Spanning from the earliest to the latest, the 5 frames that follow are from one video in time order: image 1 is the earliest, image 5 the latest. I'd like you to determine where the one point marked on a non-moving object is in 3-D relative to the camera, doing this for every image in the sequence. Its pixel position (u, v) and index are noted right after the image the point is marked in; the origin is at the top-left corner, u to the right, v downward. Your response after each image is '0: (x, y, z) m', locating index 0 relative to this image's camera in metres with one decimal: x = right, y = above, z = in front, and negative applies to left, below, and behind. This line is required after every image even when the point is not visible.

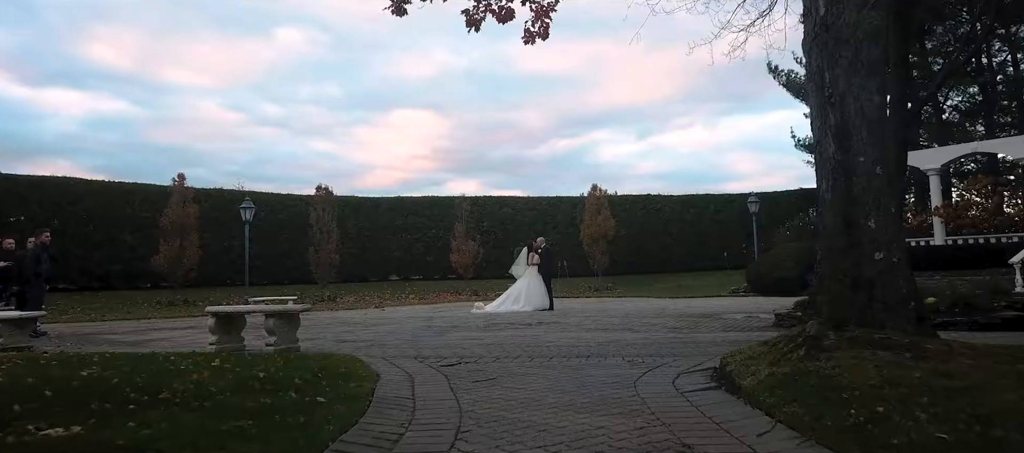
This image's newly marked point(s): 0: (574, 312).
0: (+1.2, -1.6, +12.5) m
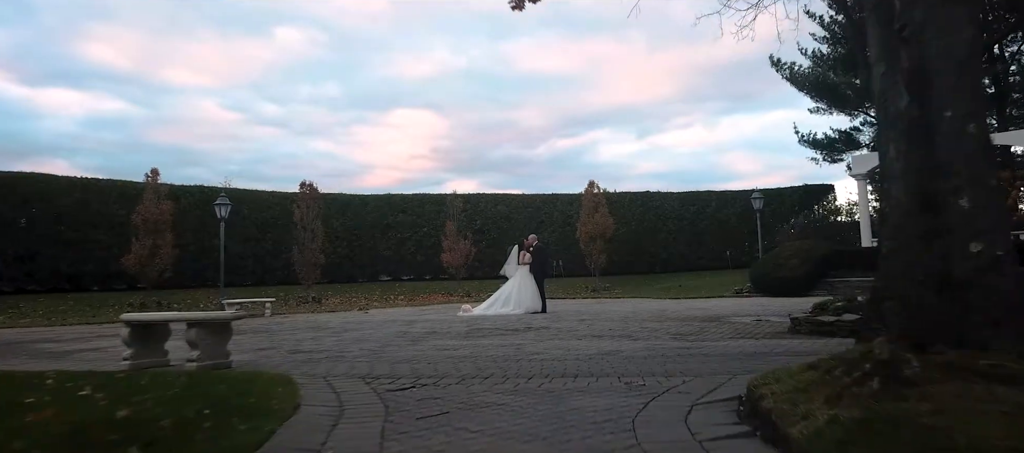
0: (+1.0, -1.6, +11.5) m
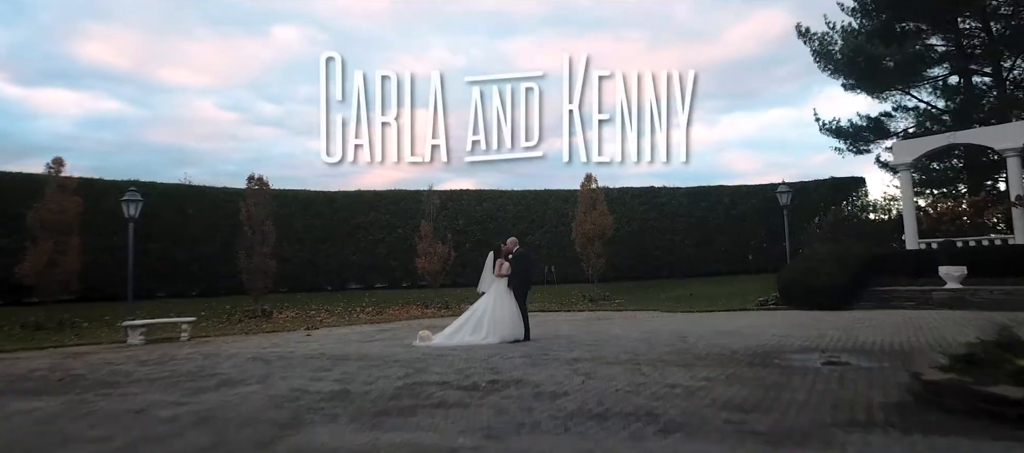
0: (+0.5, -1.6, +8.3) m
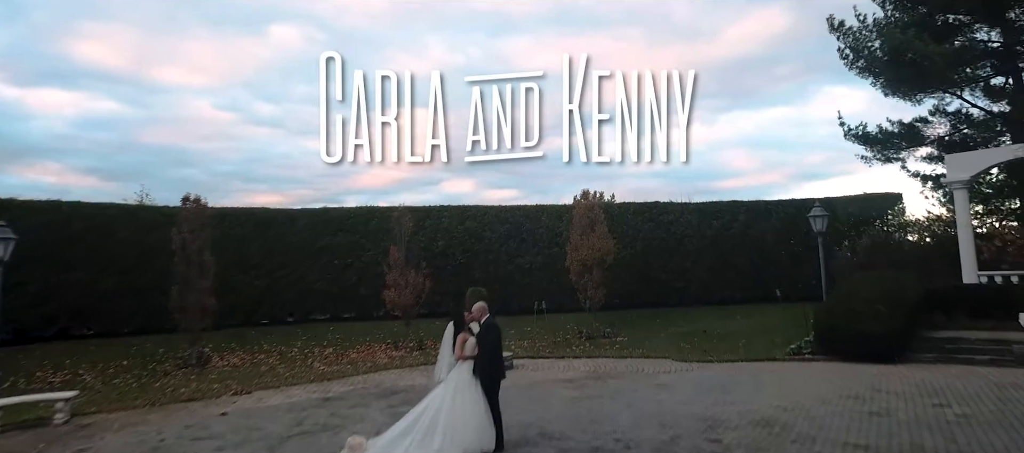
0: (+0.2, -2.3, +5.3) m
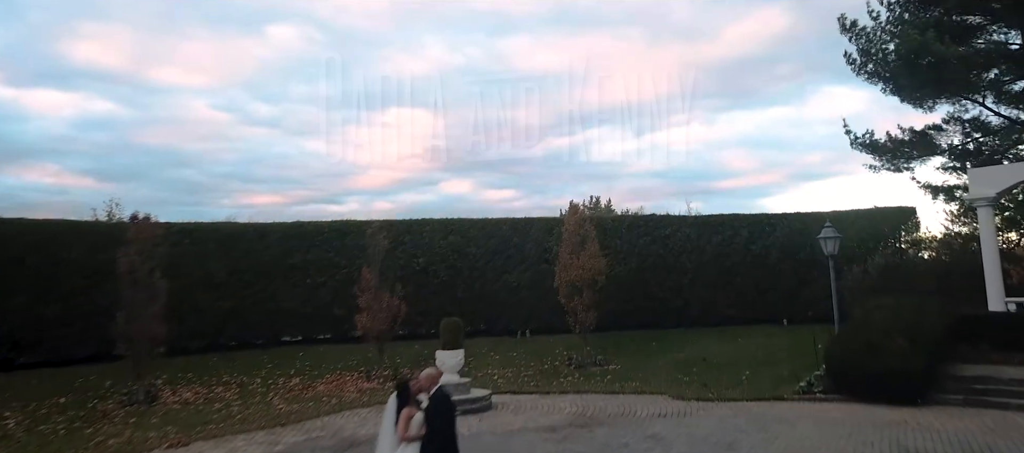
0: (-0.3, -2.8, +3.8) m
